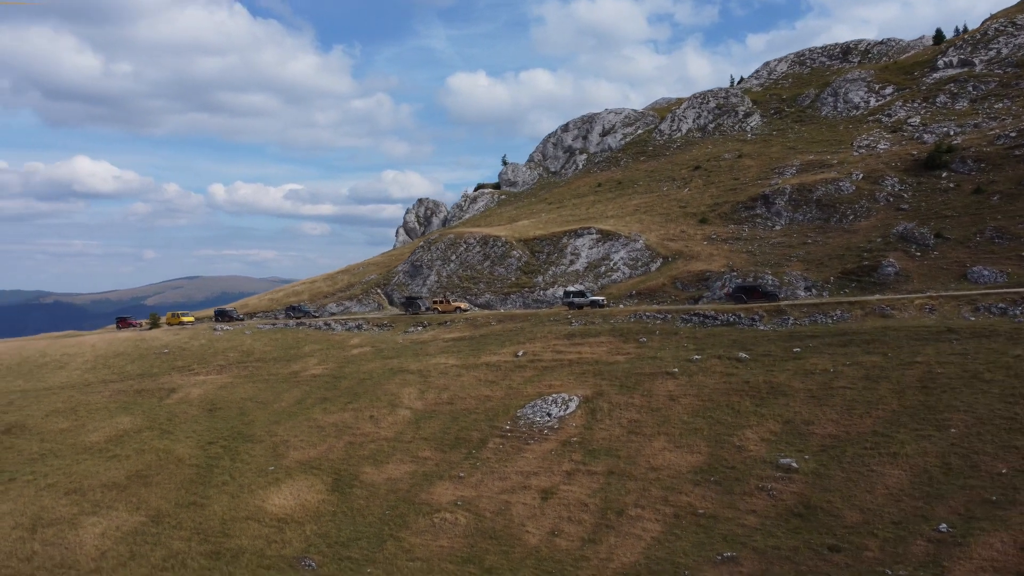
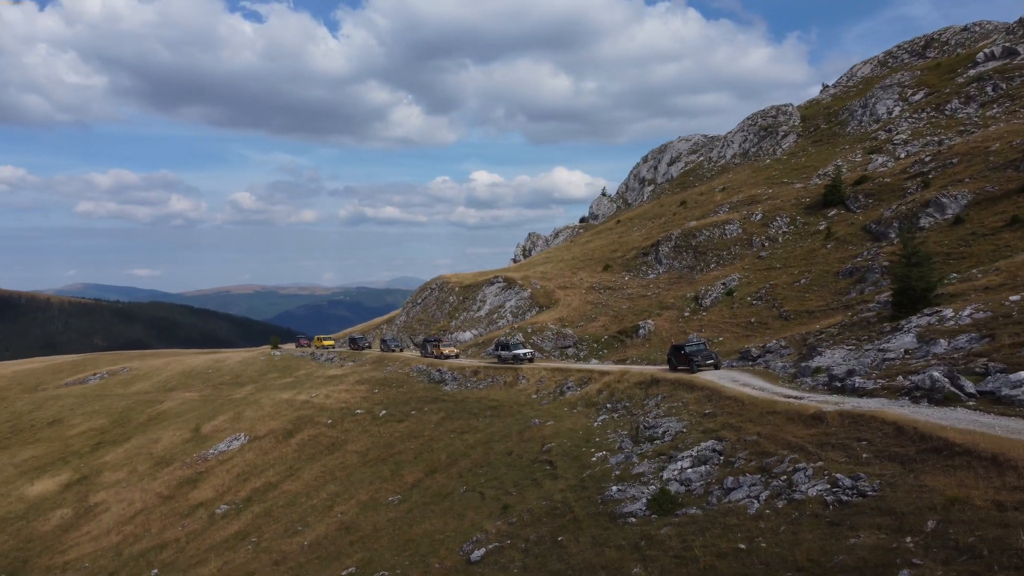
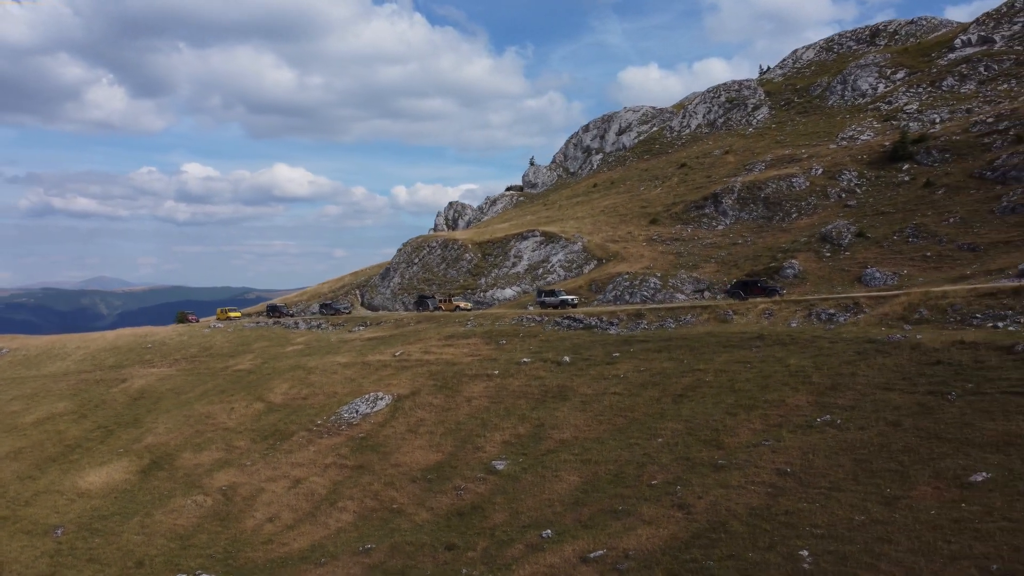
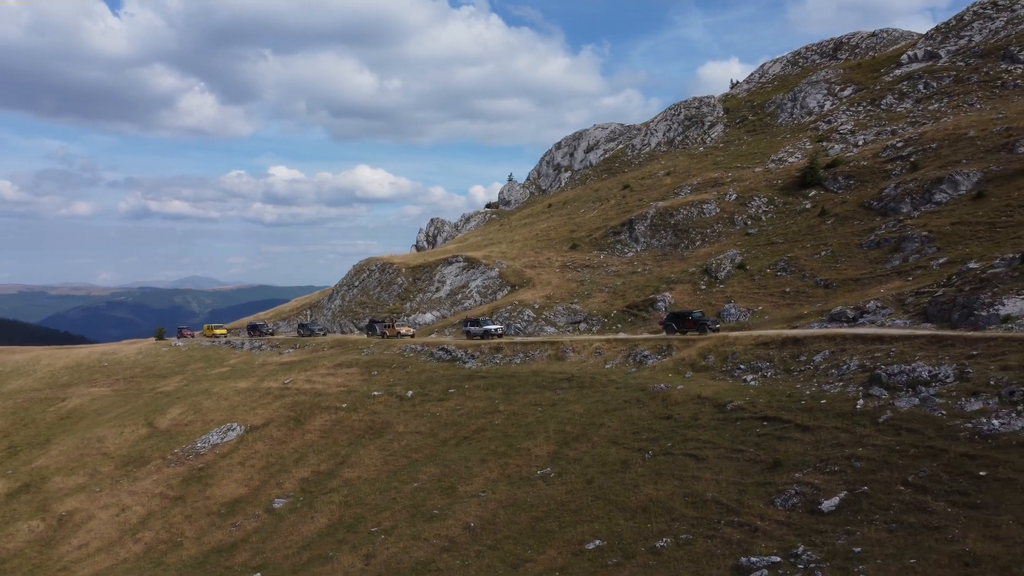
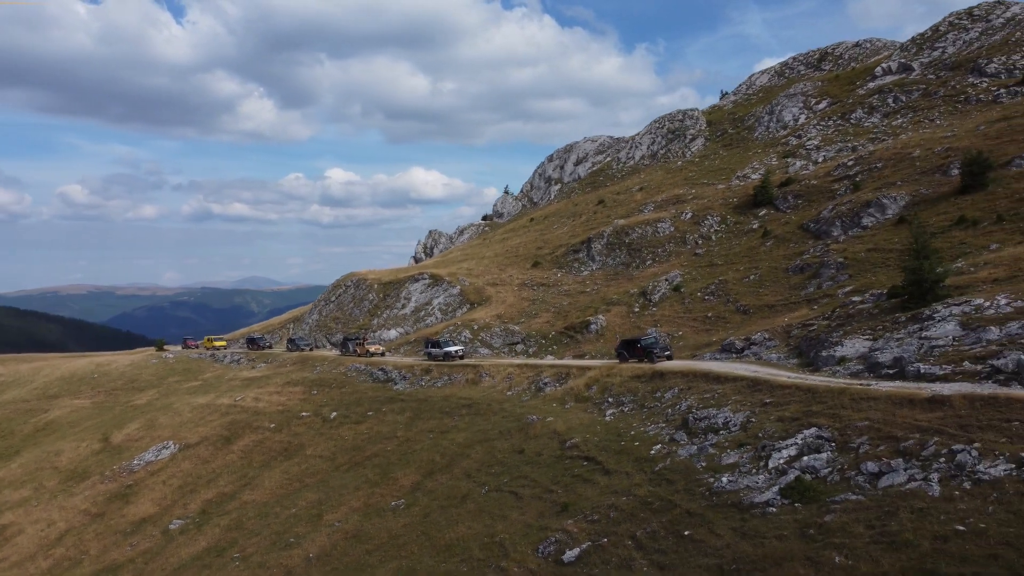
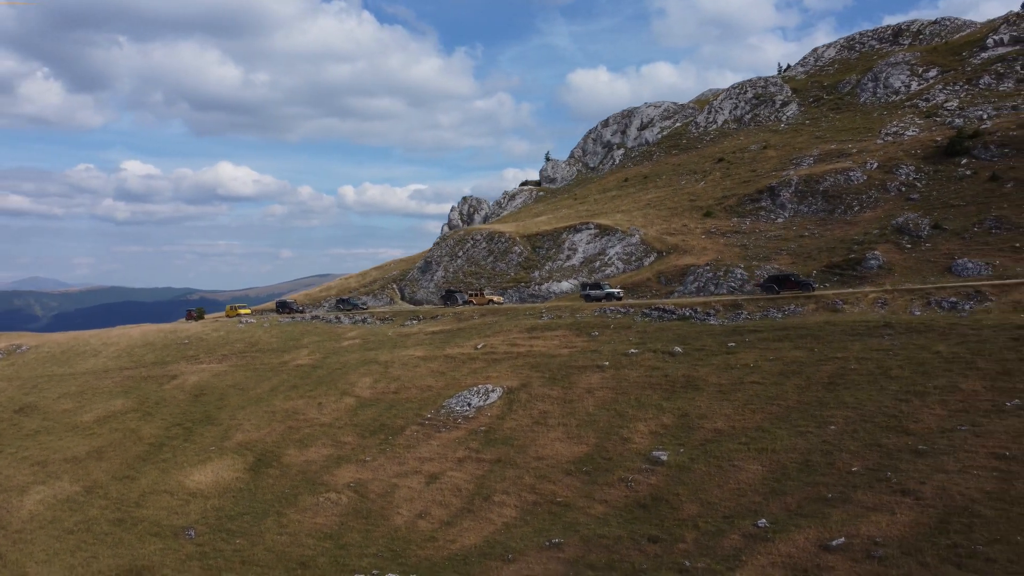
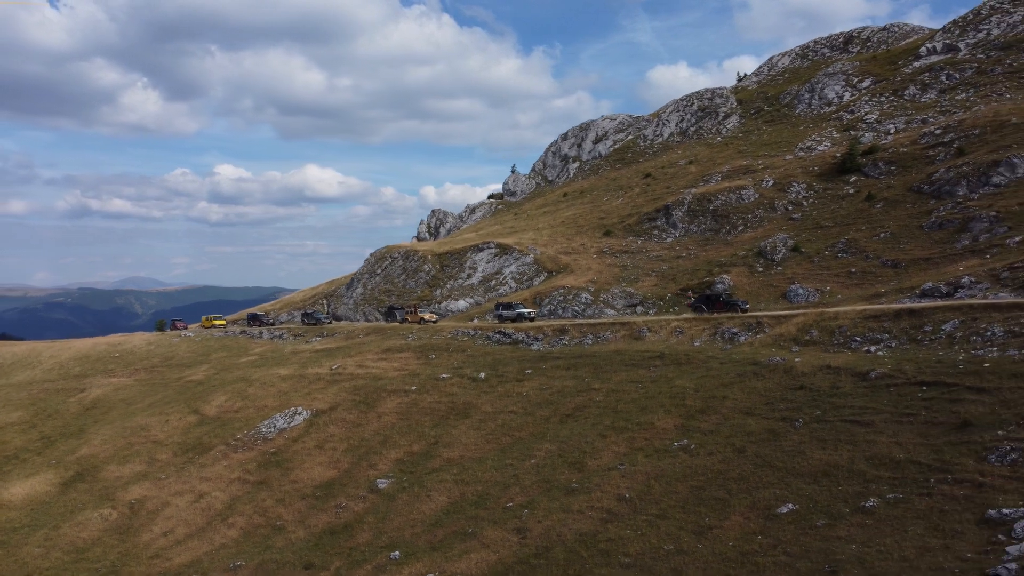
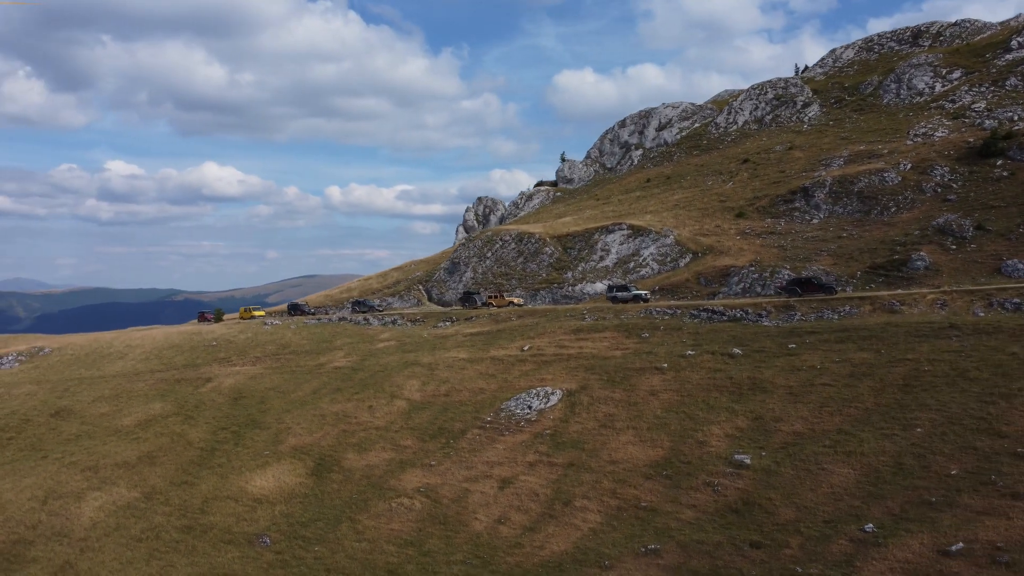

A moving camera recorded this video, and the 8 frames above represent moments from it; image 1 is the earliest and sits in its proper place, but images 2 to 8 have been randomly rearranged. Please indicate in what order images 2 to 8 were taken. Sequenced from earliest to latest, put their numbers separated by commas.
8, 6, 3, 7, 4, 5, 2
